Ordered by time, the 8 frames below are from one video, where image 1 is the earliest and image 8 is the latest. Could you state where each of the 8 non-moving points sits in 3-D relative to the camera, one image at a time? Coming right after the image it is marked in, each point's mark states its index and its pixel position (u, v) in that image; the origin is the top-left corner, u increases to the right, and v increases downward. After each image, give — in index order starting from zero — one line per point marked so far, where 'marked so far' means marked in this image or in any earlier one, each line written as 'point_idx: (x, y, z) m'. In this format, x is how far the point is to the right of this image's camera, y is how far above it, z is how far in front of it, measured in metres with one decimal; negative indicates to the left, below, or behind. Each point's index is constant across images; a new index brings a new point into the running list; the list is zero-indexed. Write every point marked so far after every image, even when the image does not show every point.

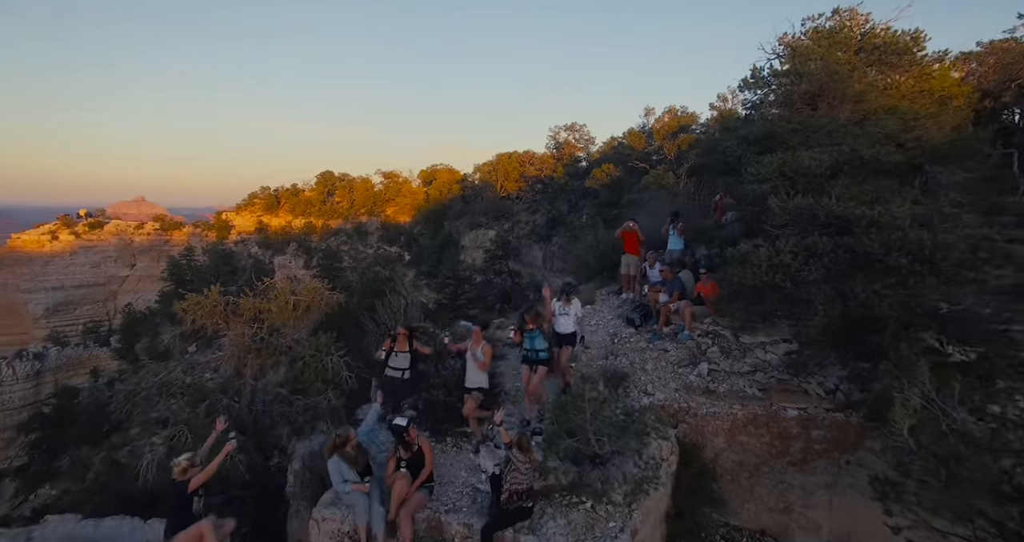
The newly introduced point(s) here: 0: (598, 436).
0: (+0.5, -1.1, +3.5) m
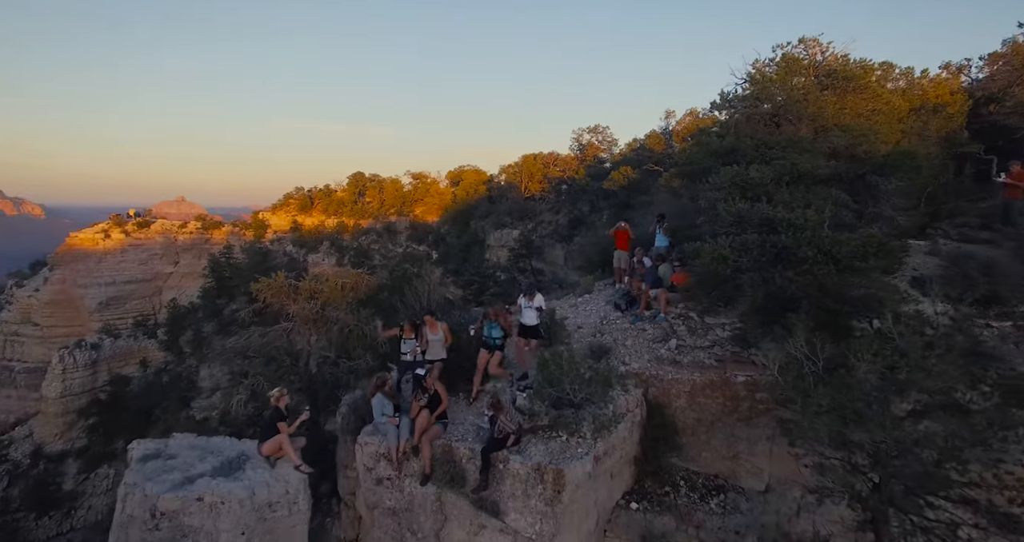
0: (+0.5, -1.1, +4.5) m
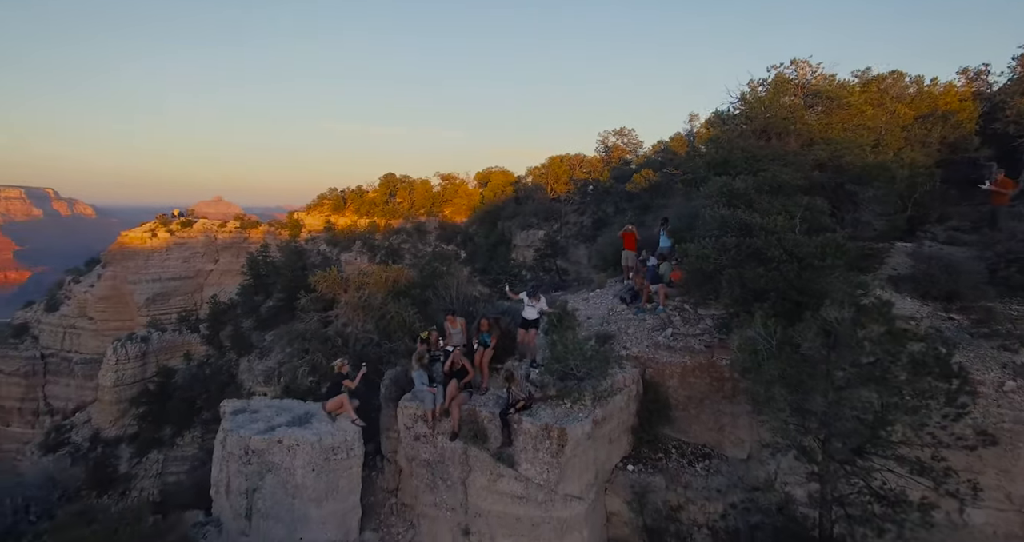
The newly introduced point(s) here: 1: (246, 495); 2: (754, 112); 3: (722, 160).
0: (+0.6, -1.0, +5.4) m
1: (-2.6, -2.2, +4.7) m
2: (+3.5, +2.3, +7.6) m
3: (+2.9, +1.6, +7.0) m
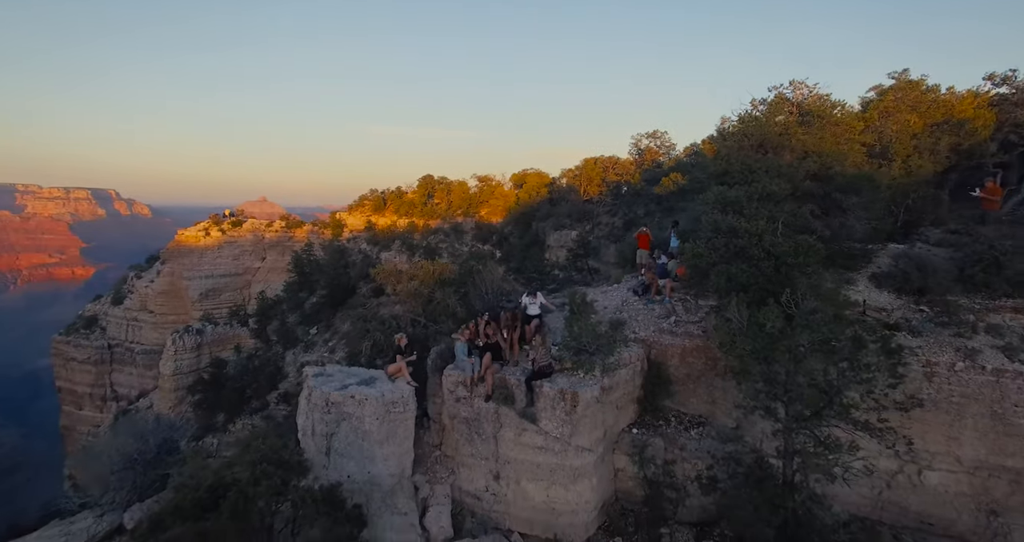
0: (+1.0, -0.9, +6.6) m
1: (-2.3, -2.1, +6.0) m
2: (+4.0, +2.4, +8.5) m
3: (+3.3, +1.6, +8.0) m
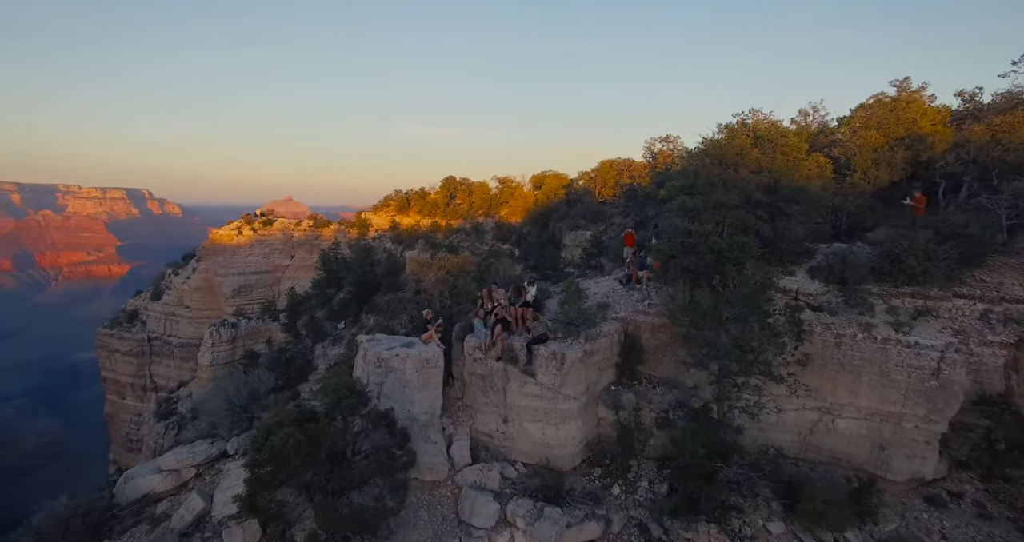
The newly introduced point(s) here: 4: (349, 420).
0: (+1.1, -0.8, +8.5) m
1: (-2.3, -1.9, +8.2) m
2: (+4.2, +2.5, +10.4) m
3: (+3.5, +1.7, +9.9) m
4: (-2.4, -2.2, +7.6) m
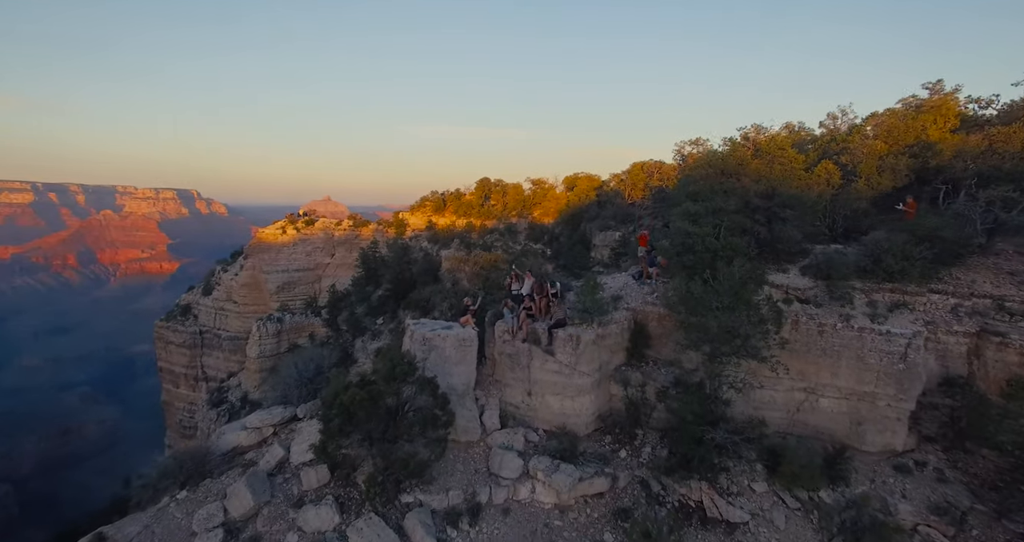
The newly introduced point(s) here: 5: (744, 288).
0: (+1.5, -0.7, +9.9) m
1: (-1.8, -1.8, +9.8) m
2: (+4.9, +2.5, +11.5) m
3: (+4.1, +1.8, +11.1) m
4: (-2.0, -2.1, +9.2) m
5: (+4.0, -0.3, +8.5) m
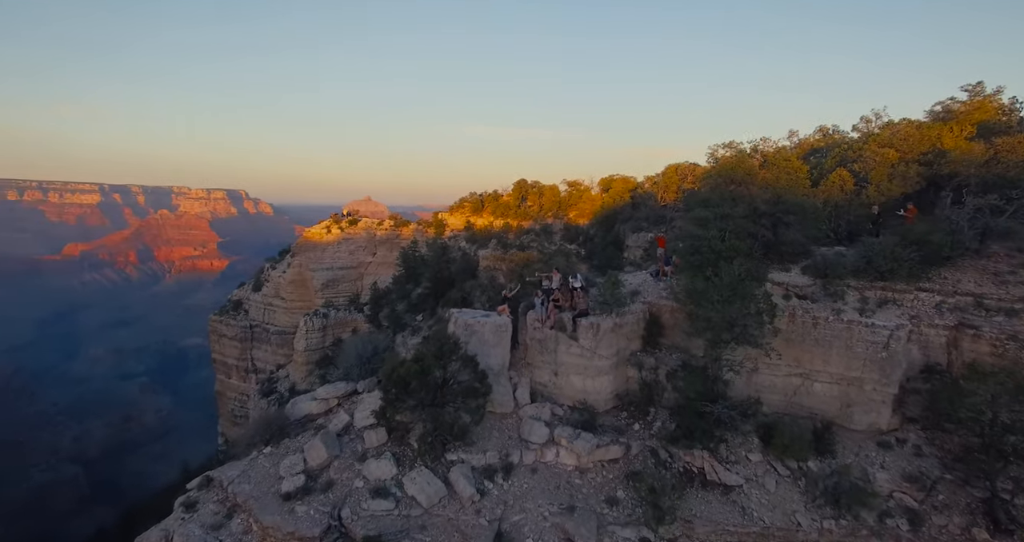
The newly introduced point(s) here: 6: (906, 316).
0: (+2.2, -0.6, +11.4) m
1: (-1.1, -1.7, +11.5) m
2: (+5.7, +2.6, +12.7) m
3: (+4.9, +1.8, +12.4) m
4: (-1.4, -2.0, +10.9) m
5: (+4.6, -0.3, +9.8) m
6: (+7.7, -0.9, +9.6) m
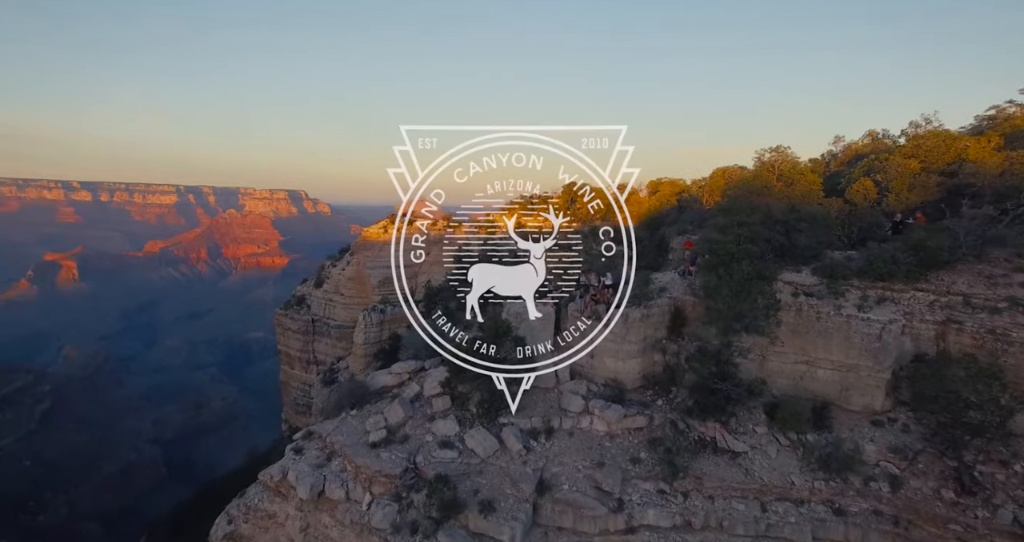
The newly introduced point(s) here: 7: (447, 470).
0: (+3.4, -0.6, +13.3) m
1: (+0.1, -1.6, +13.7) m
2: (+7.0, +2.5, +14.3) m
3: (+6.2, +1.8, +14.0) m
4: (-0.3, -1.9, +13.2) m
5: (+5.6, -0.3, +11.5) m
6: (+8.6, -0.9, +11.0) m
7: (-1.5, -4.7, +11.7) m
